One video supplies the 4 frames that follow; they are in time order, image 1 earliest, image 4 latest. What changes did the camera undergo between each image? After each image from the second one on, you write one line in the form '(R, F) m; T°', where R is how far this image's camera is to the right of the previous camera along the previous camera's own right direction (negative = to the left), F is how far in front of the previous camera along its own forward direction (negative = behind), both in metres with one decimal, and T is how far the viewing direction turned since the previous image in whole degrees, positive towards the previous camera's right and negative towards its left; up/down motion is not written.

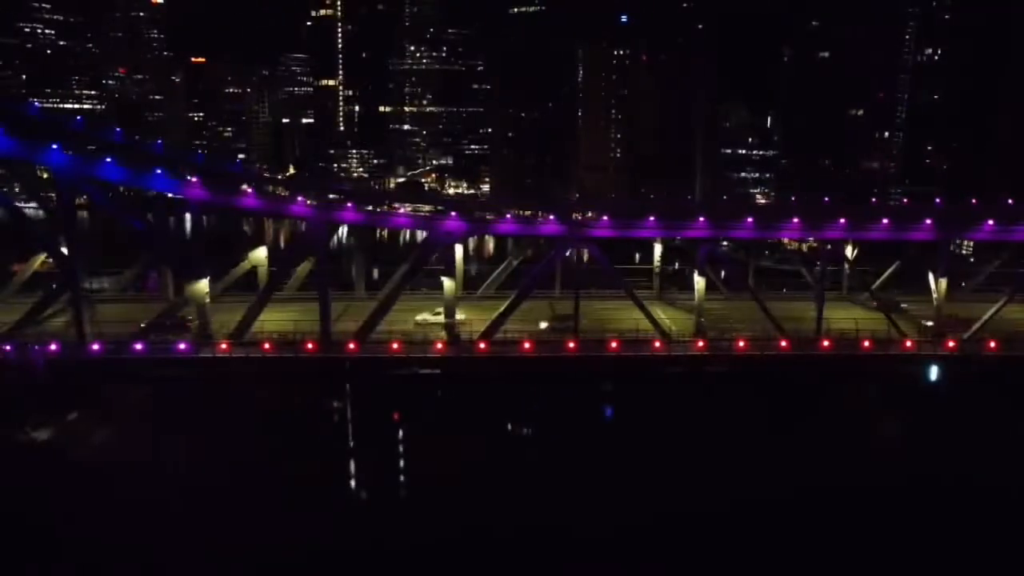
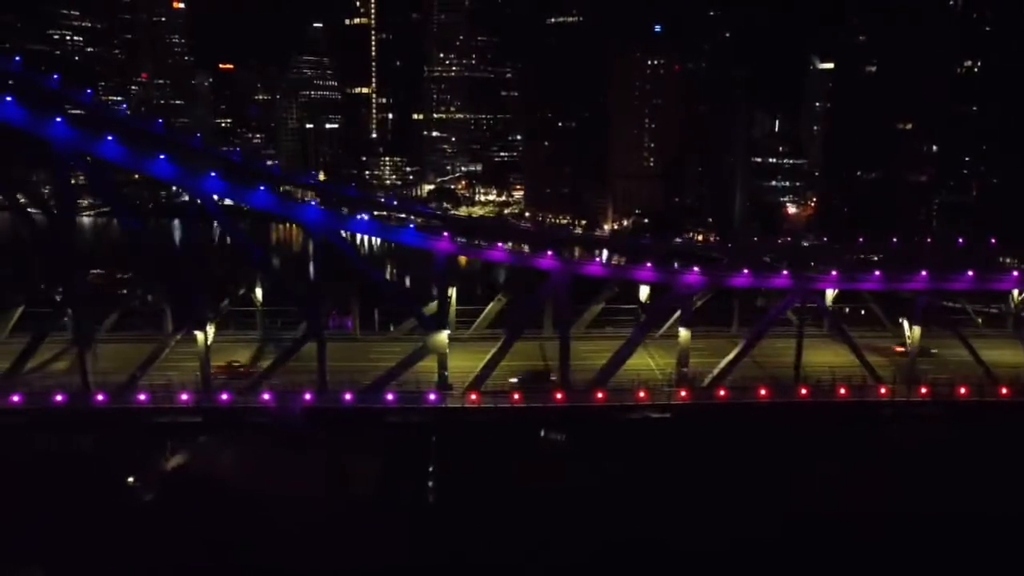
(-1.5, +1.7) m; -1°
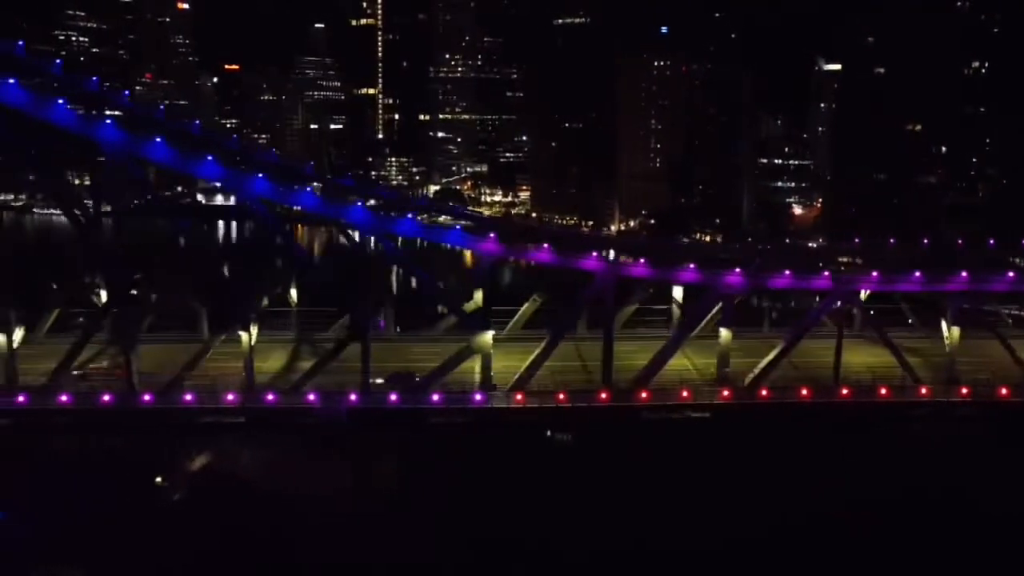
(-0.6, -0.1) m; 0°
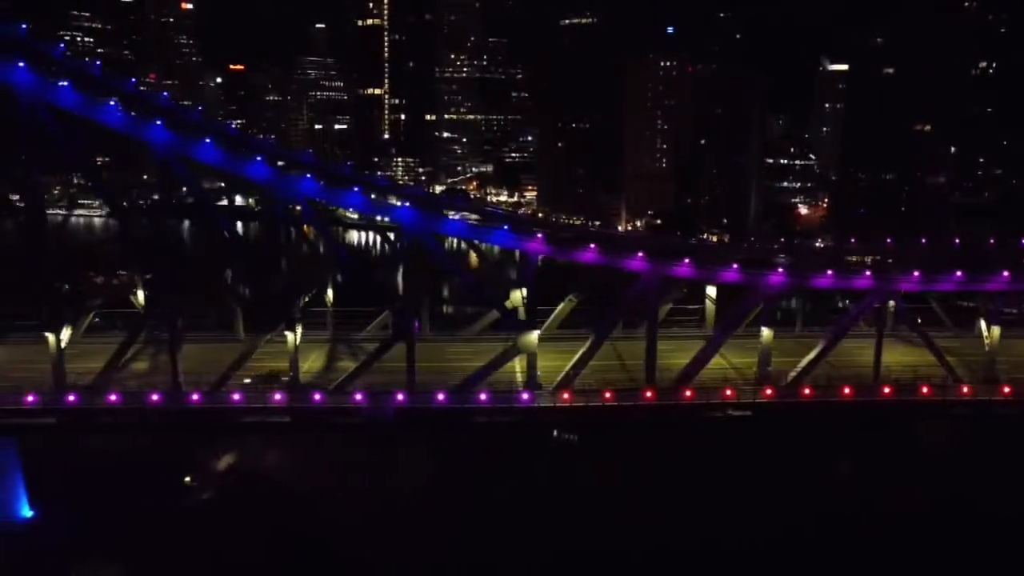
(-0.6, -0.1) m; 0°
